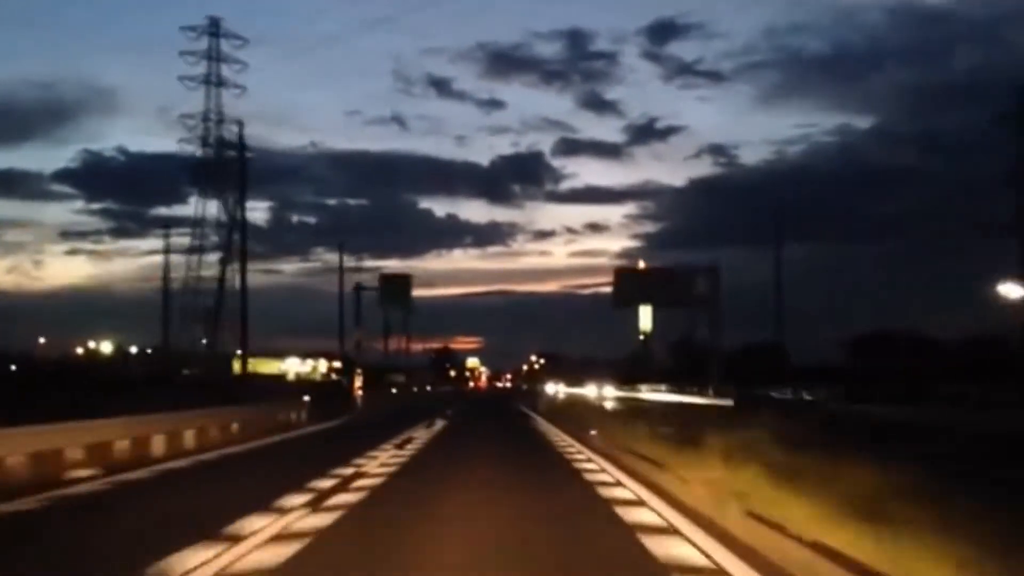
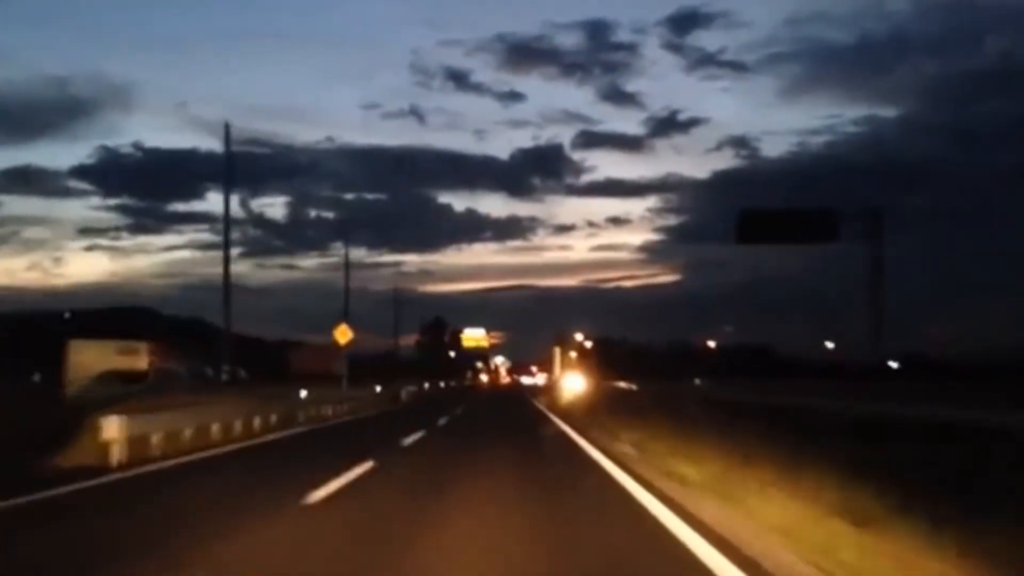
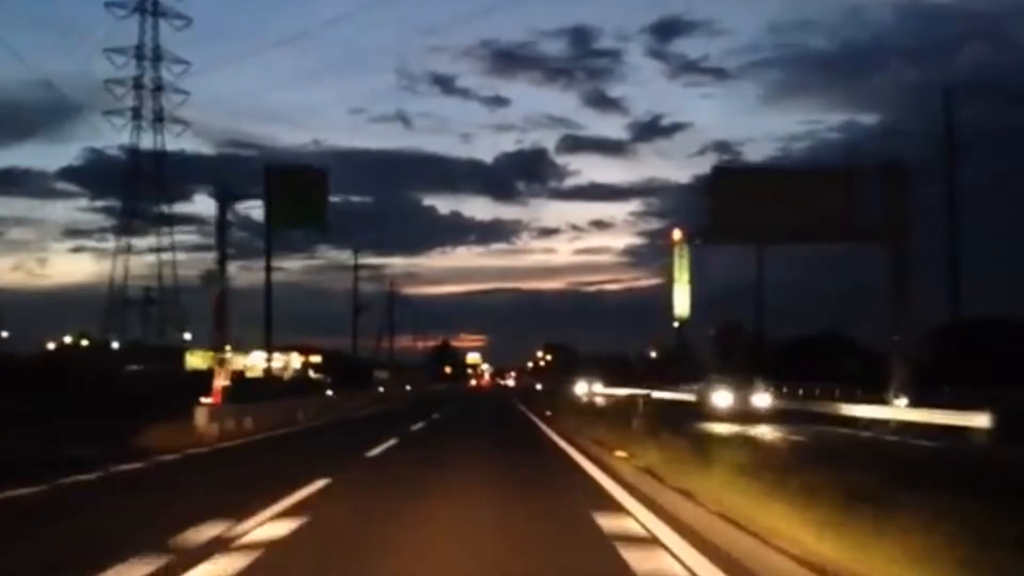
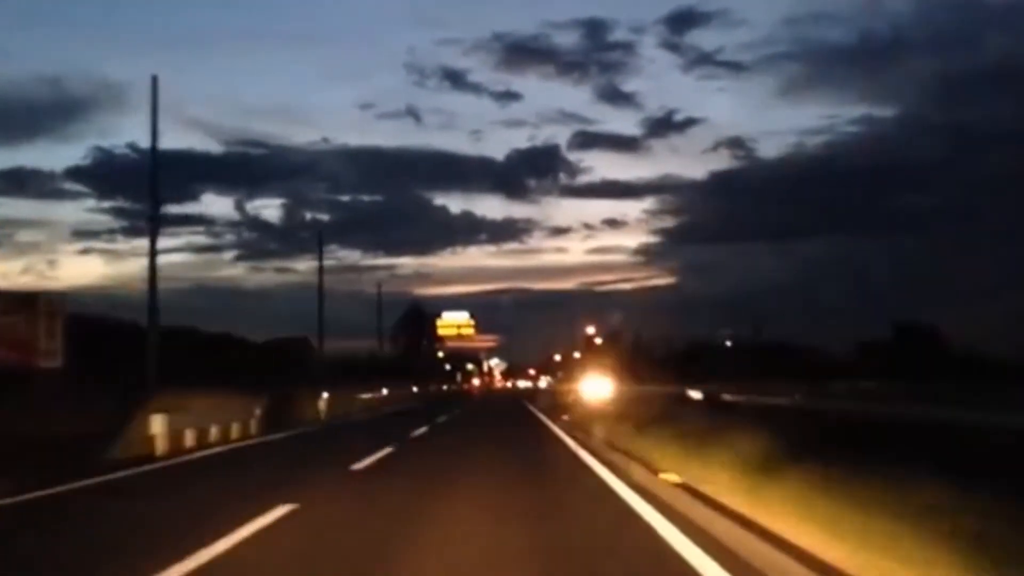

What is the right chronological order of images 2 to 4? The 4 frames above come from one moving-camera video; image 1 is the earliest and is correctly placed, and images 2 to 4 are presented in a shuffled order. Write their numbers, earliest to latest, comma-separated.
3, 2, 4
